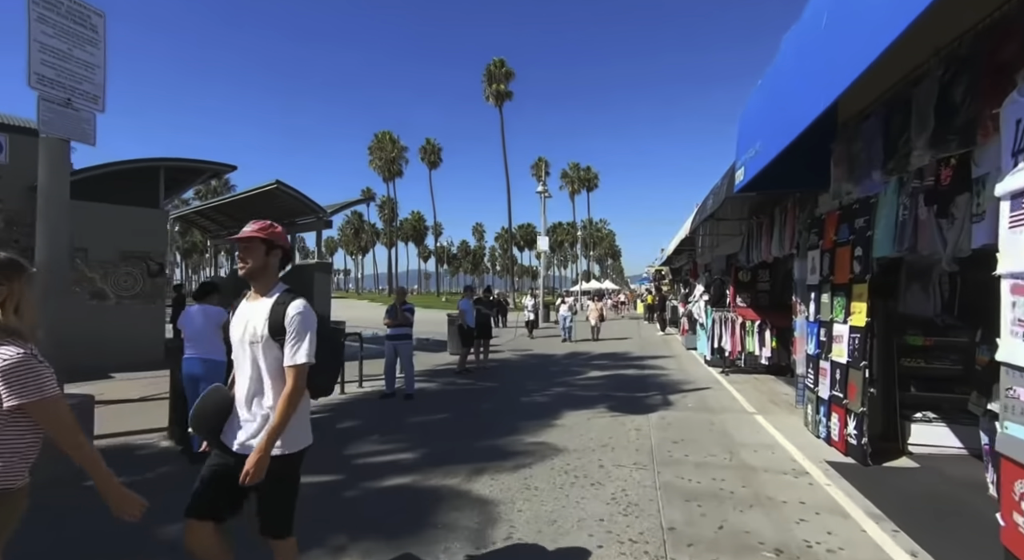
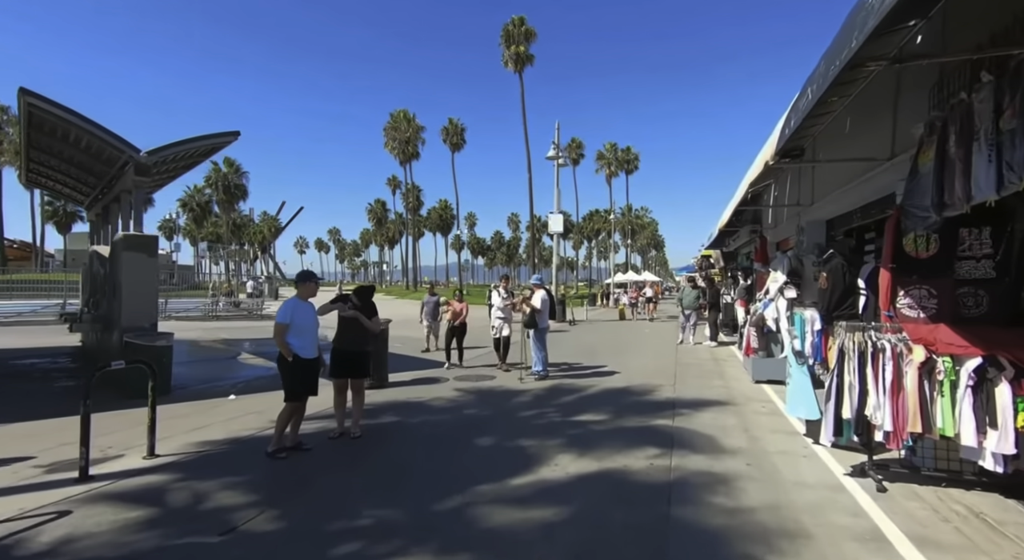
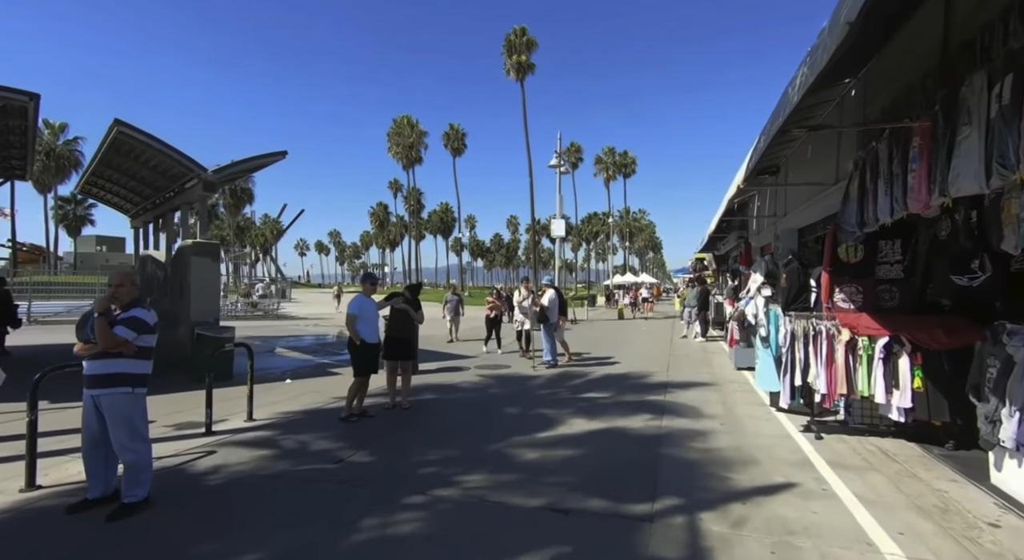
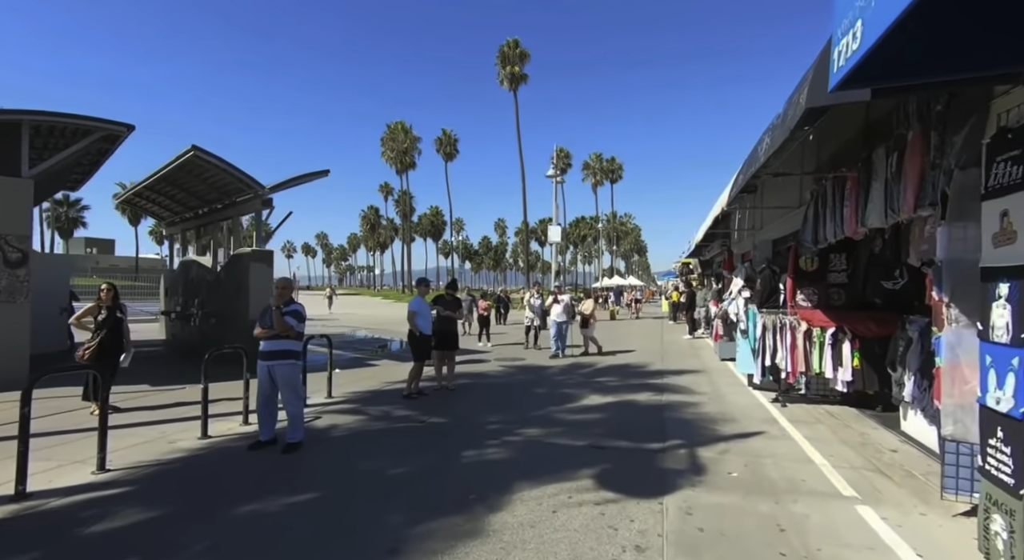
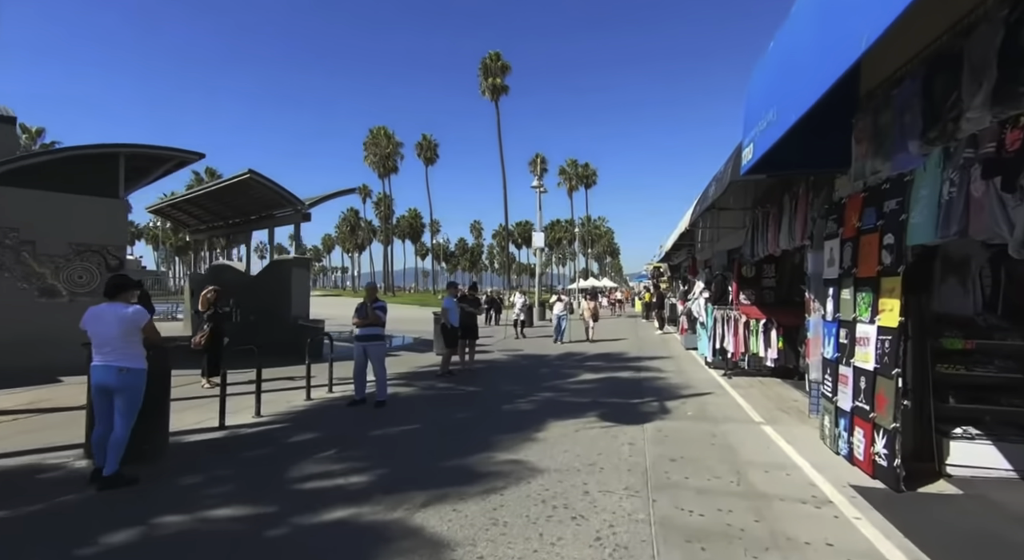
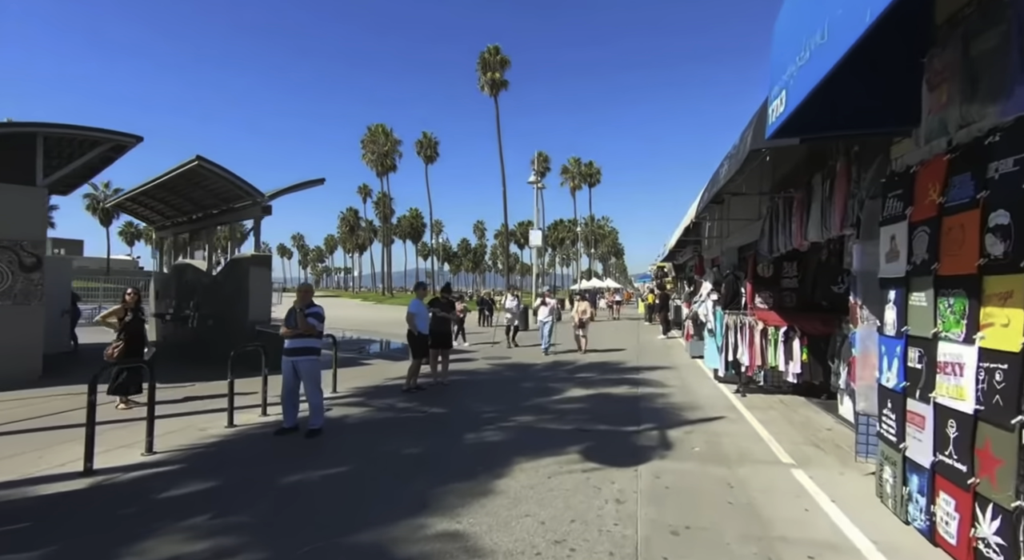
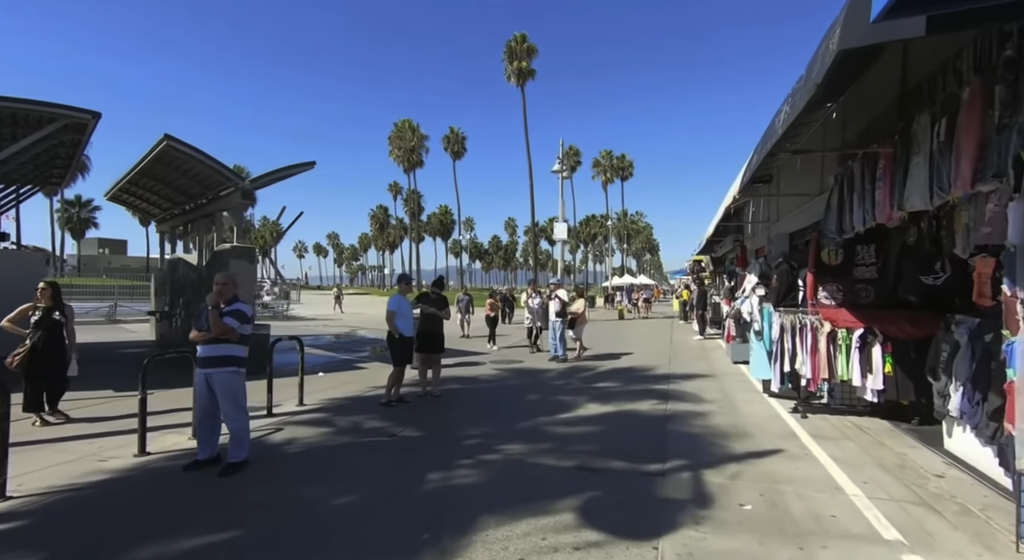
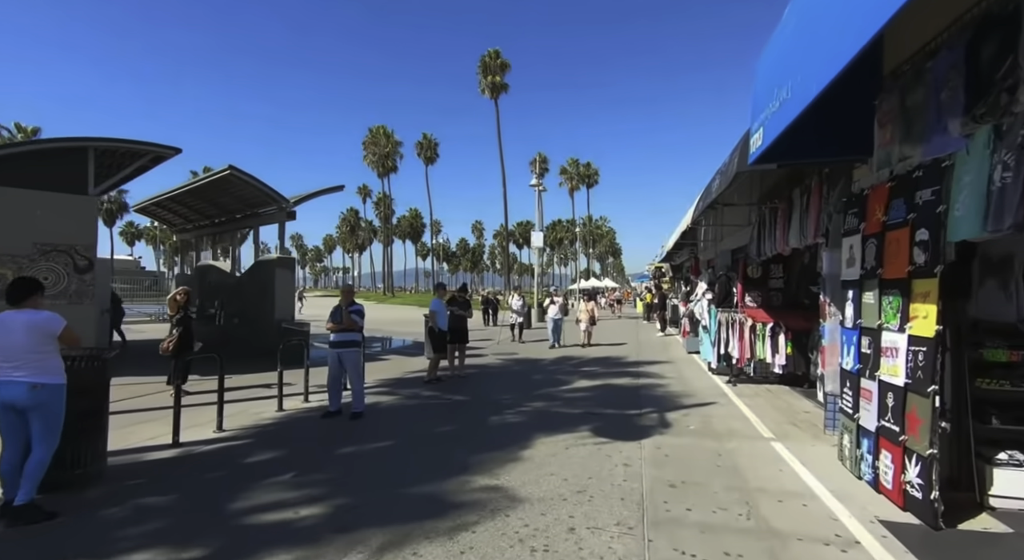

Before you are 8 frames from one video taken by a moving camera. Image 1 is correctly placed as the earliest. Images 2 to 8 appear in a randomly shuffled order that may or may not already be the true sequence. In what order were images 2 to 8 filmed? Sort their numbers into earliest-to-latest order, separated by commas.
5, 8, 6, 4, 7, 3, 2
